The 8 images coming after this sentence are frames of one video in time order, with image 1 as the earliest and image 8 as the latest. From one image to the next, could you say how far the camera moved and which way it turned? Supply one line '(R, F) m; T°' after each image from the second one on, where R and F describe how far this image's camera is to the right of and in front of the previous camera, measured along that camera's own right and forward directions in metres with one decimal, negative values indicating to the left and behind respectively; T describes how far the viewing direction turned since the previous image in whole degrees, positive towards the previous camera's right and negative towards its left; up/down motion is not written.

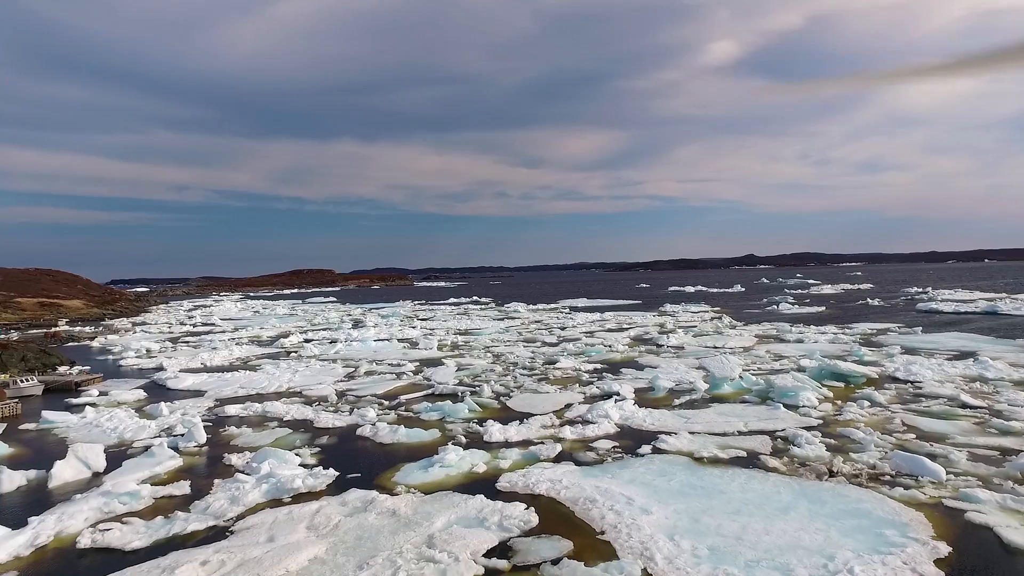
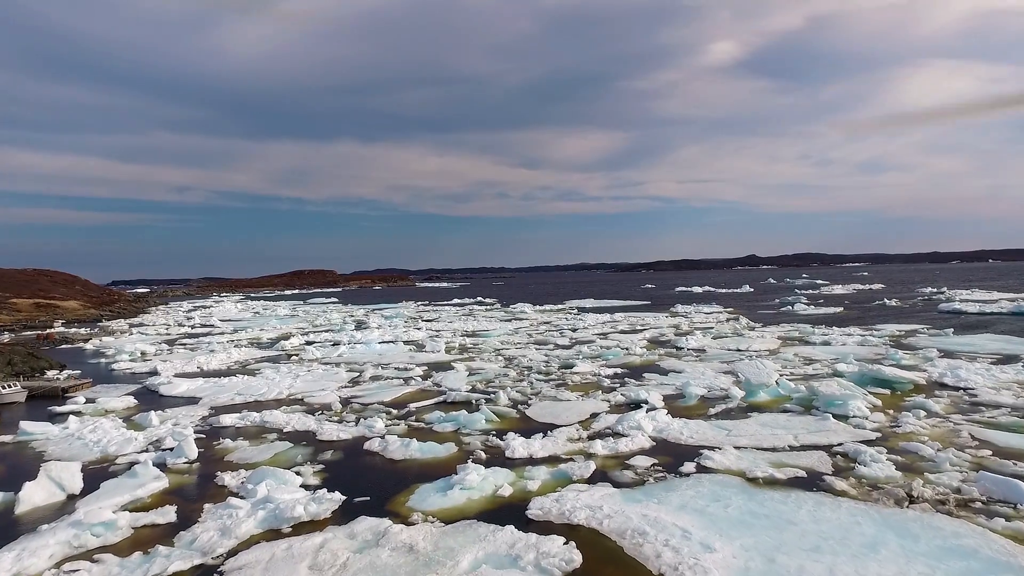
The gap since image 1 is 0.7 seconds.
(-0.3, +0.8) m; 0°
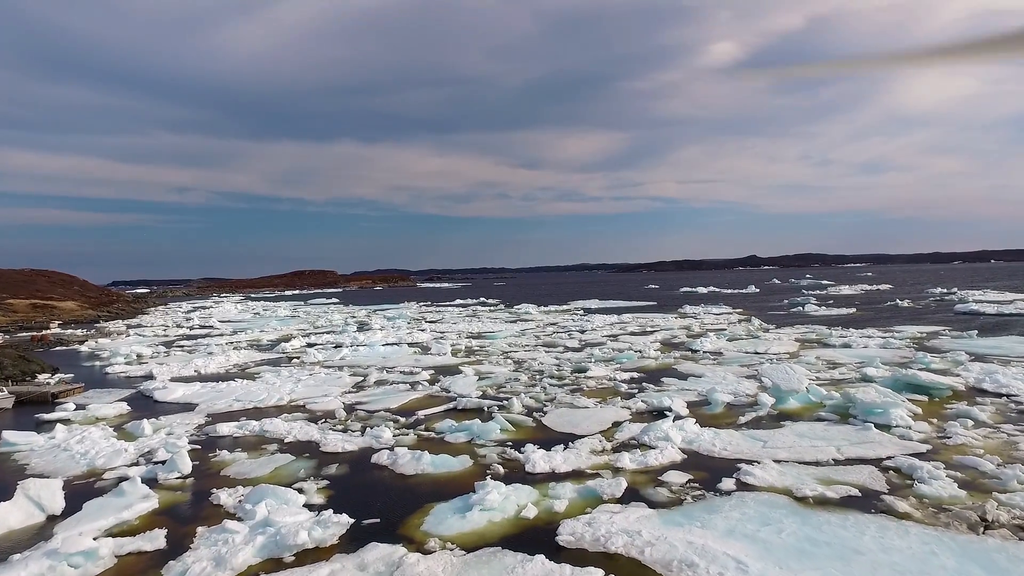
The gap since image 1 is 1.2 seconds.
(-0.2, +0.6) m; 0°
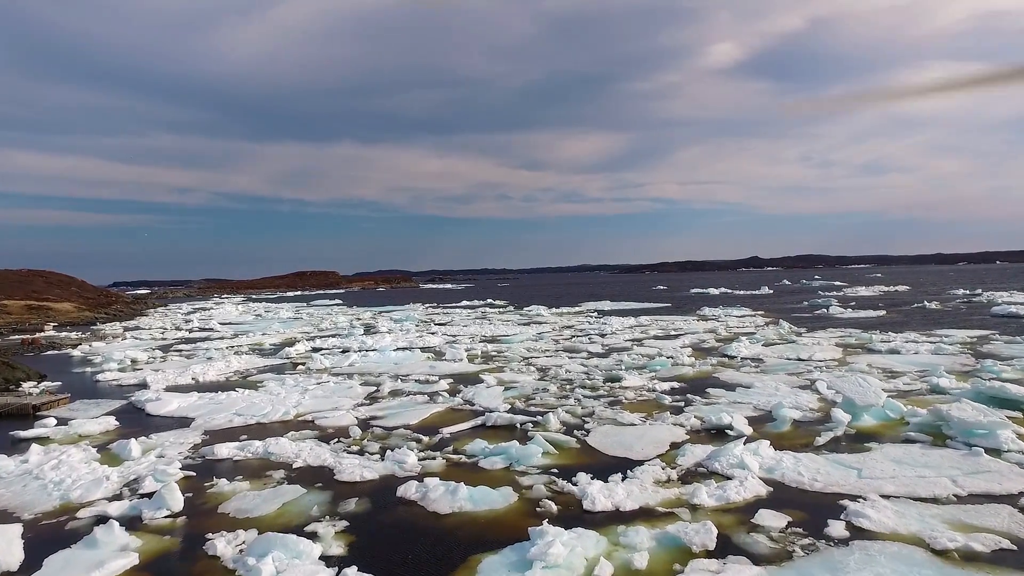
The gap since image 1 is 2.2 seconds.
(-0.5, +1.1) m; 0°
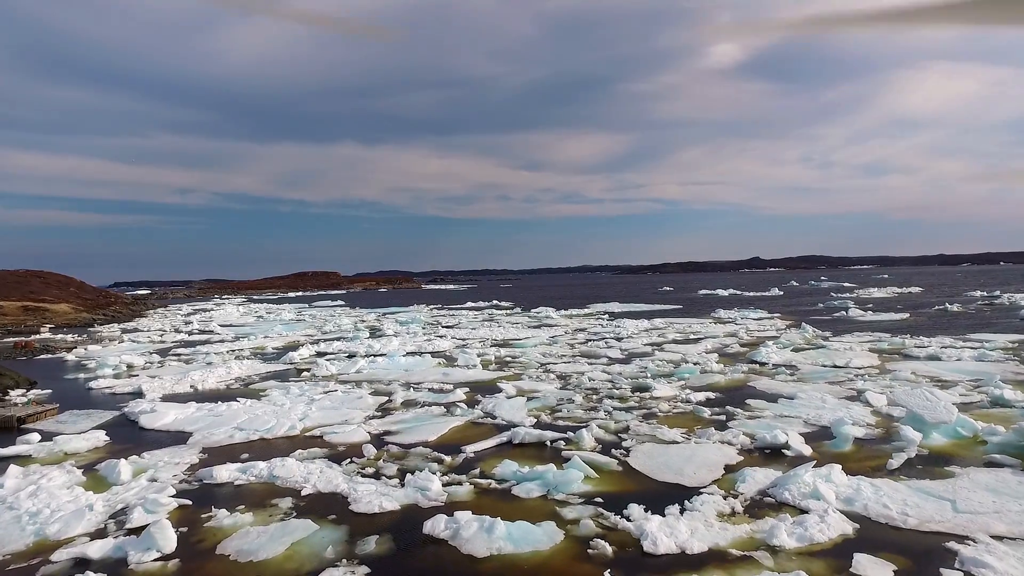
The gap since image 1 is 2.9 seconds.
(-0.3, +0.8) m; 0°
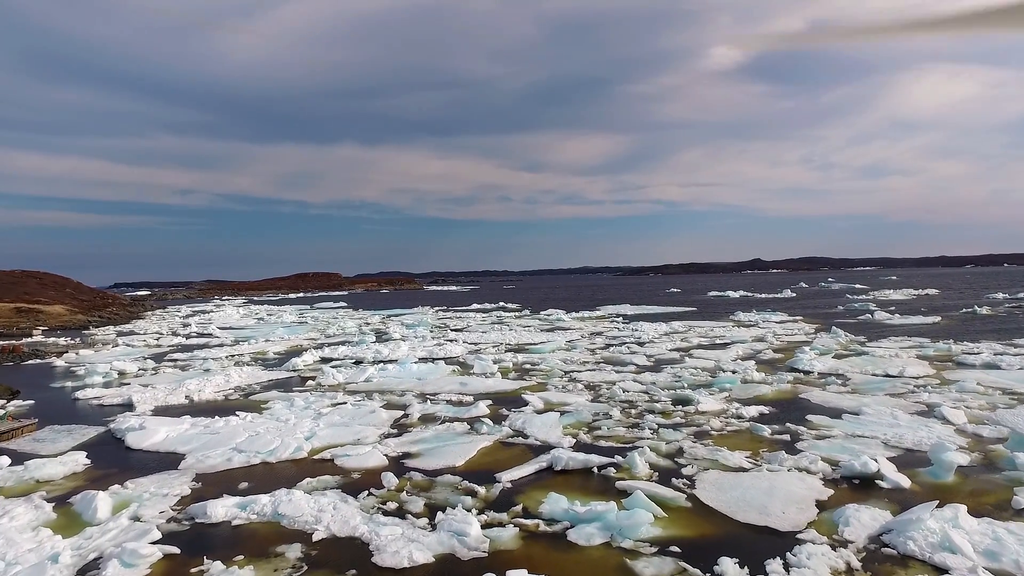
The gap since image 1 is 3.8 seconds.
(-0.4, +1.1) m; 0°
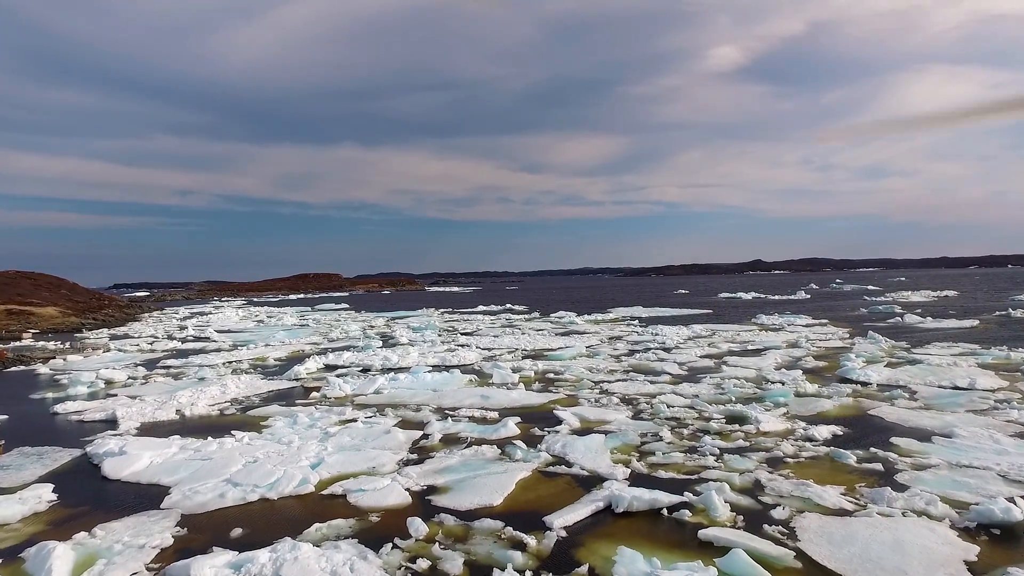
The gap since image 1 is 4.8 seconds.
(-0.4, +1.2) m; 0°
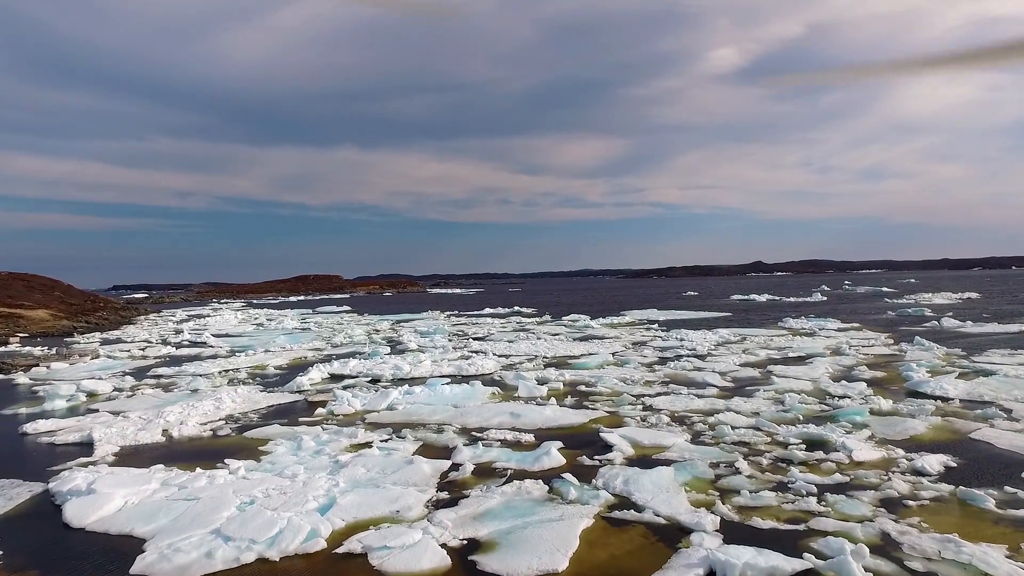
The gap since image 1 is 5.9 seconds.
(-0.5, +1.3) m; 0°
